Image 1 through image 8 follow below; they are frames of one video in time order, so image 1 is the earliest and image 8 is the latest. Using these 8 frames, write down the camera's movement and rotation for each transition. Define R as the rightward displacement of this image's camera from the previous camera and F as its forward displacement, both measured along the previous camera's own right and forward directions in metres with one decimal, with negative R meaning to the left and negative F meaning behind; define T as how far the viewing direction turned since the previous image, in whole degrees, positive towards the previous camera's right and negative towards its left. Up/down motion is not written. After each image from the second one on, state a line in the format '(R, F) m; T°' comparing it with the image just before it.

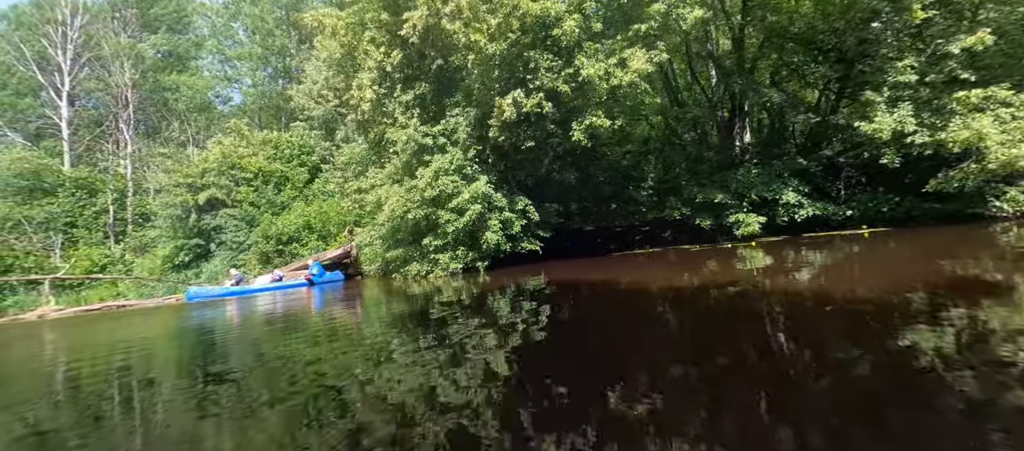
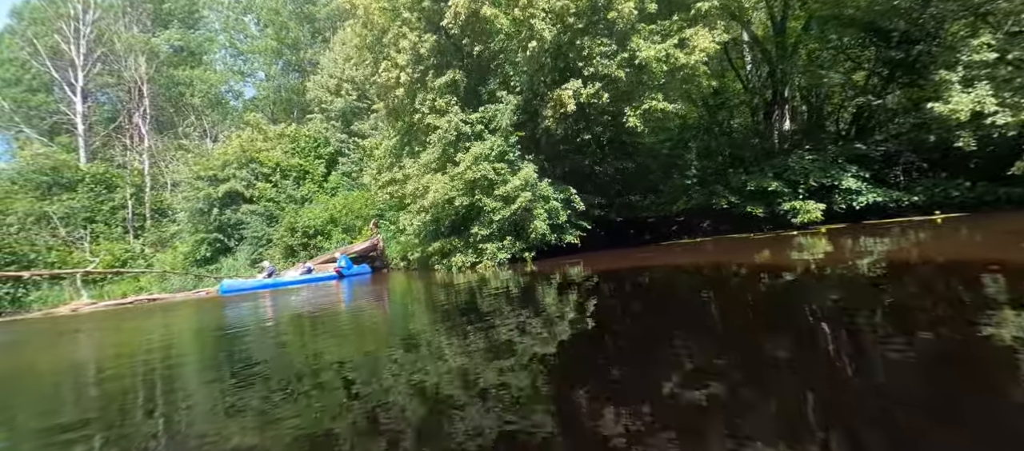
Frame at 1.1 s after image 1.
(-1.1, +0.3) m; -1°
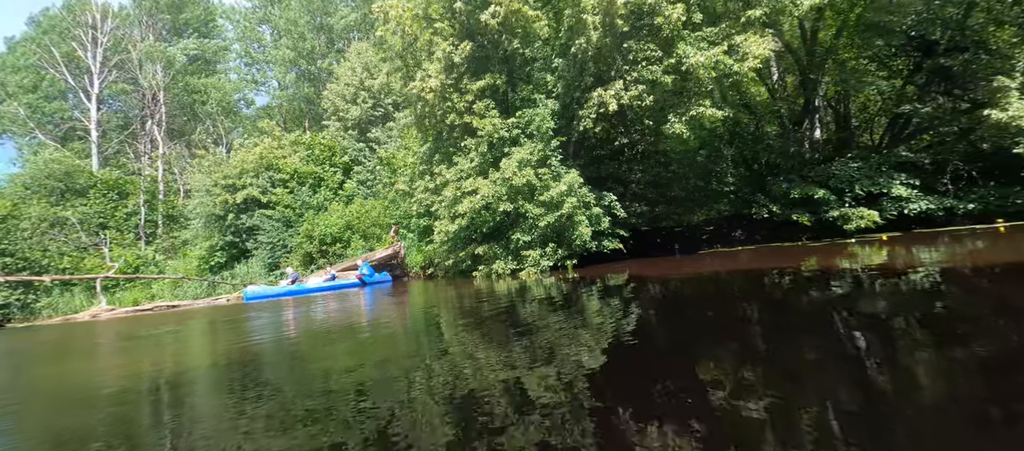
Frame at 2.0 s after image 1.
(-1.0, +0.2) m; 0°
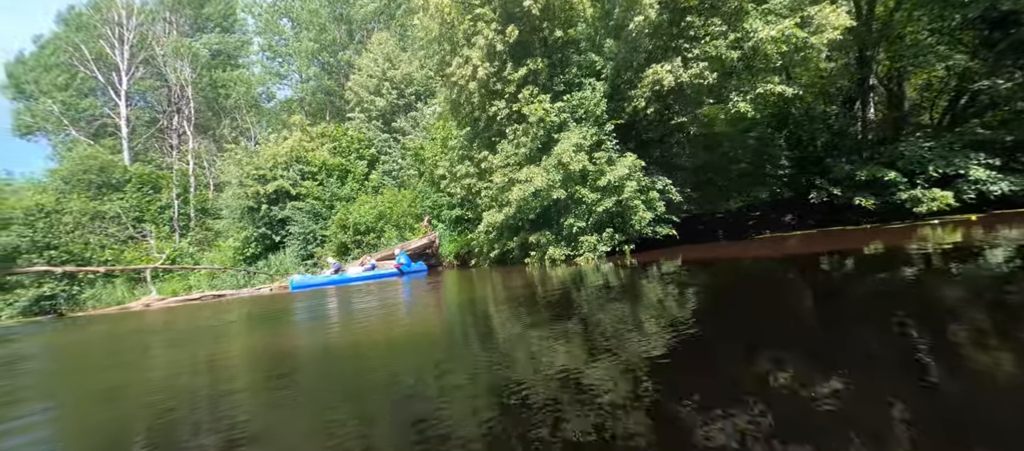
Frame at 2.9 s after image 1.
(-1.0, +0.2) m; -2°
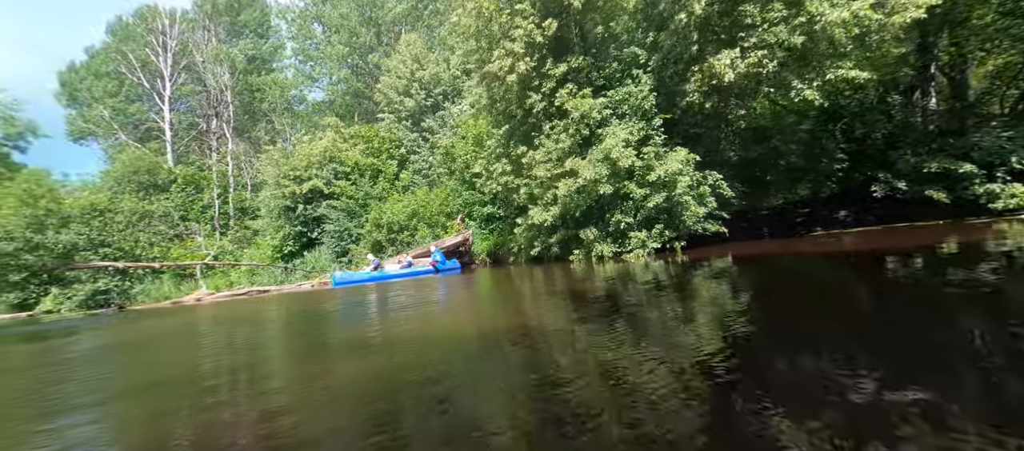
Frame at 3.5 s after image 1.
(-0.5, +0.1) m; -3°
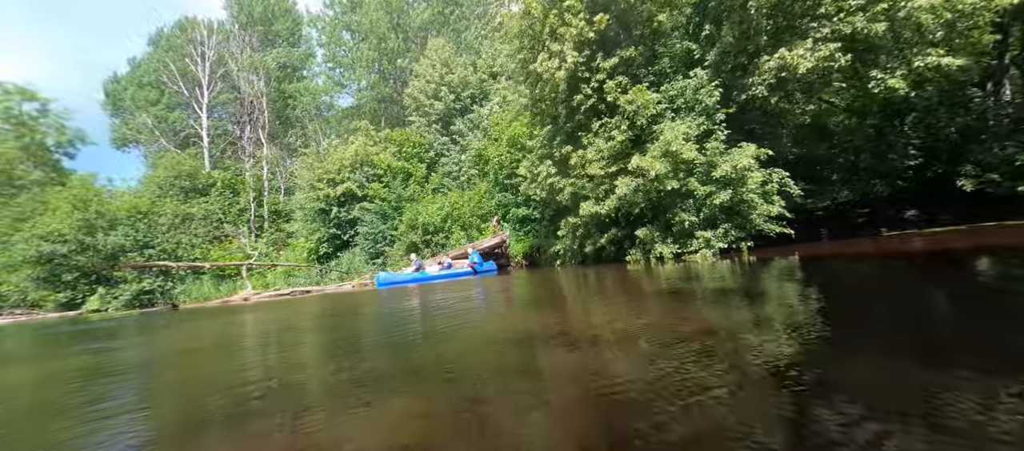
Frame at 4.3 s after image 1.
(-0.9, +0.2) m; -3°
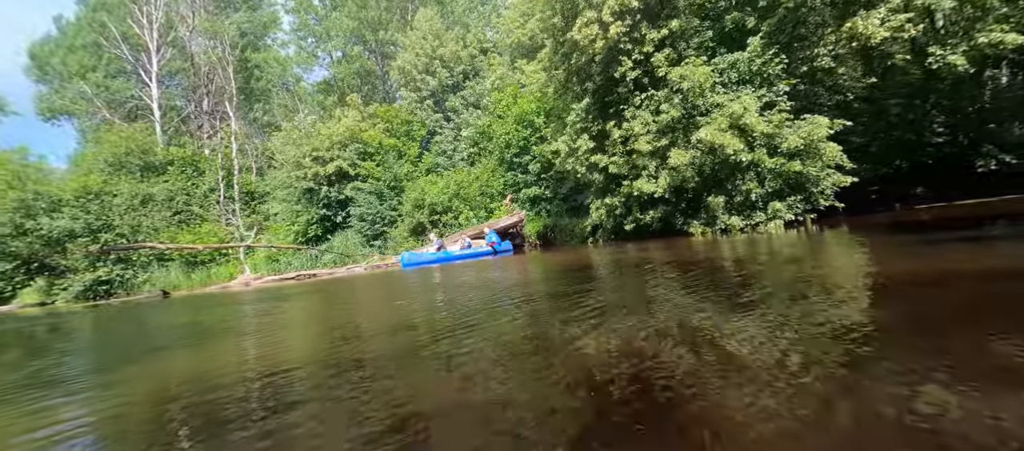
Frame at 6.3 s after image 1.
(-3.4, +0.5) m; +7°
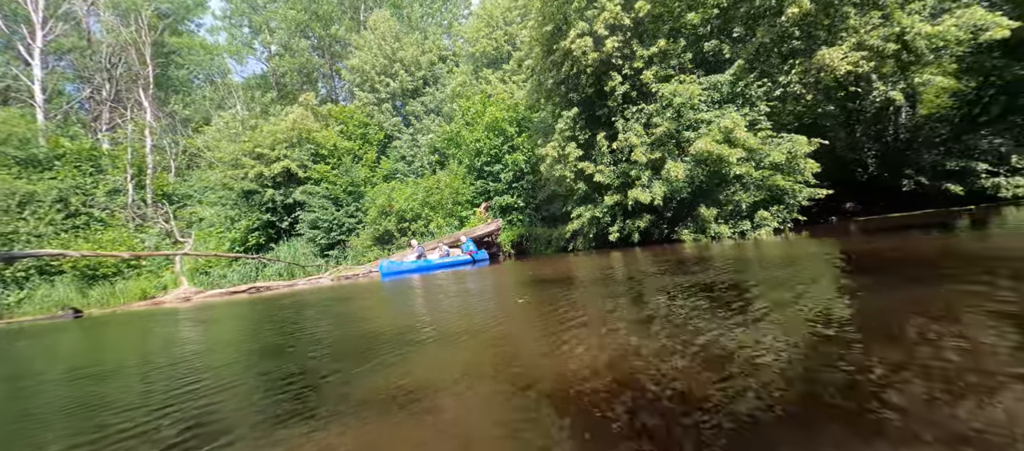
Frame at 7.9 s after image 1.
(-3.1, +0.6) m; +11°
